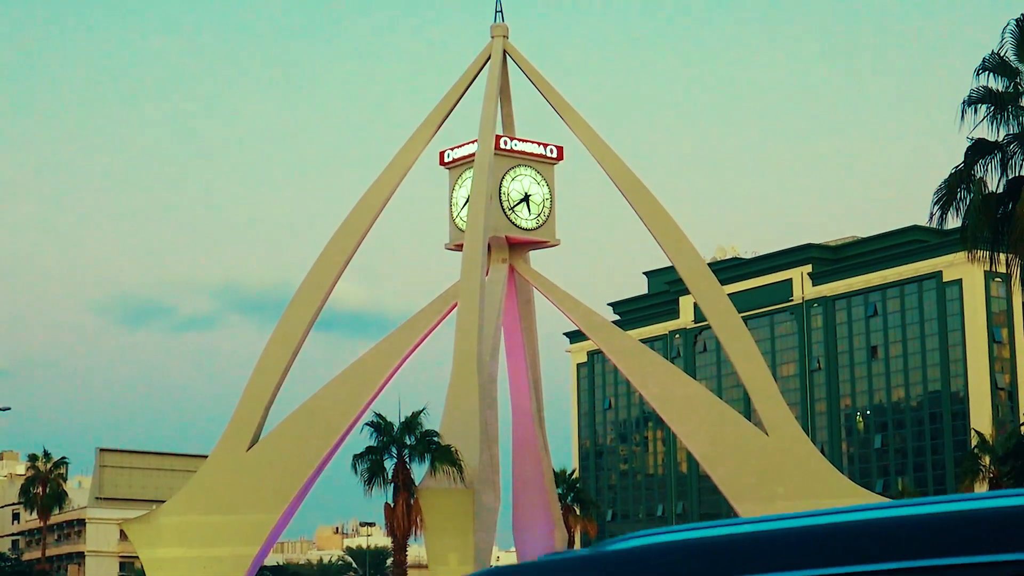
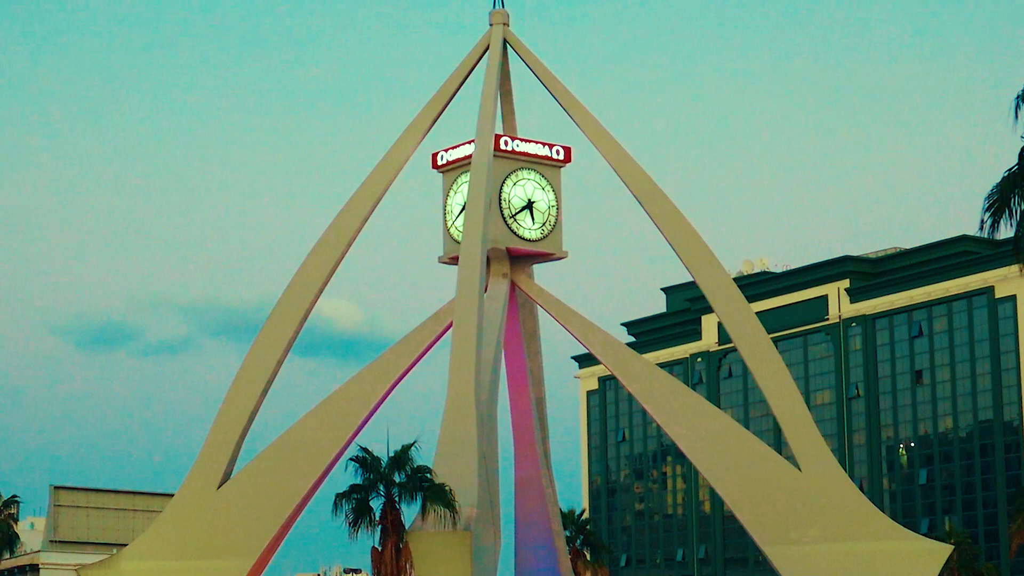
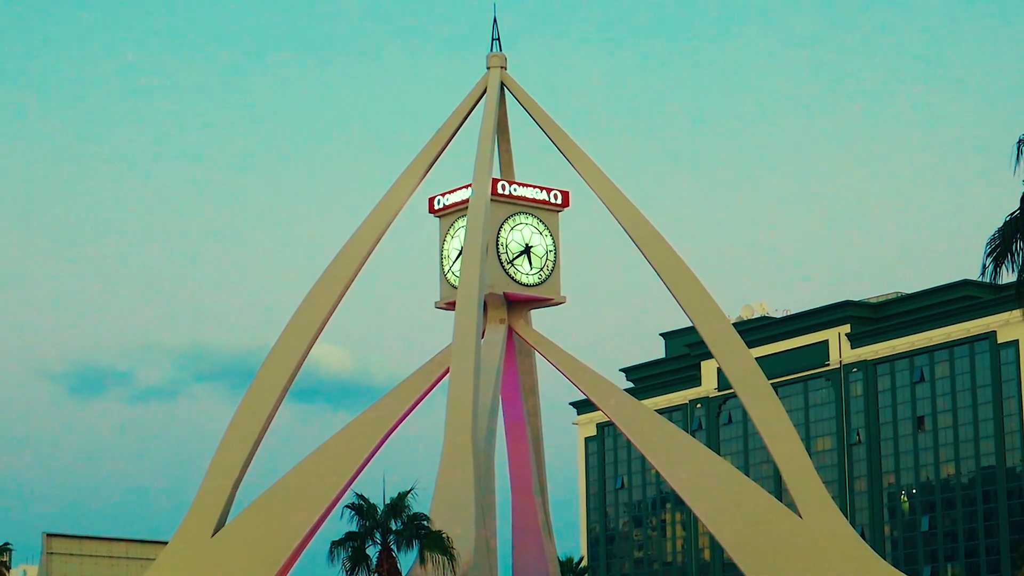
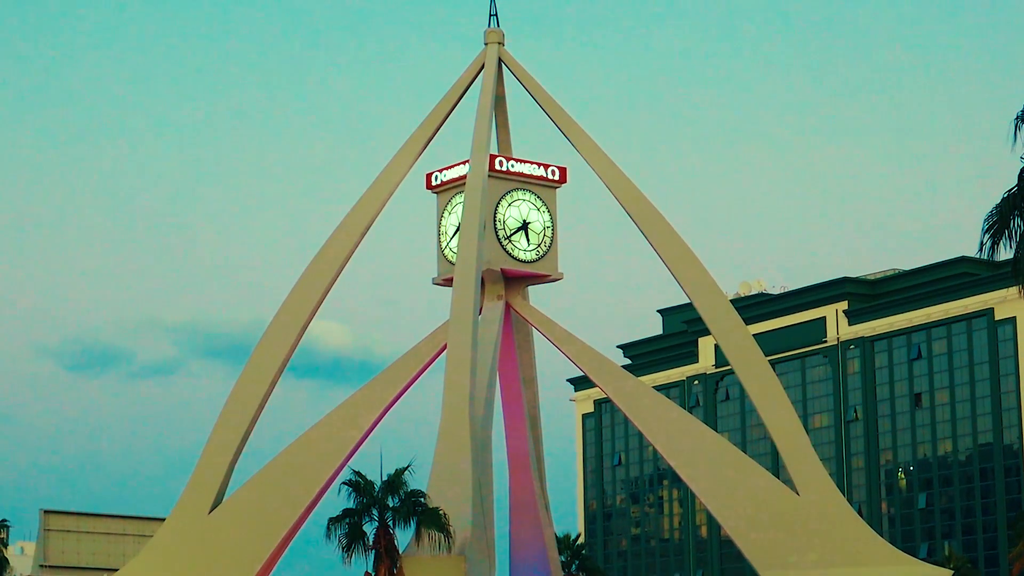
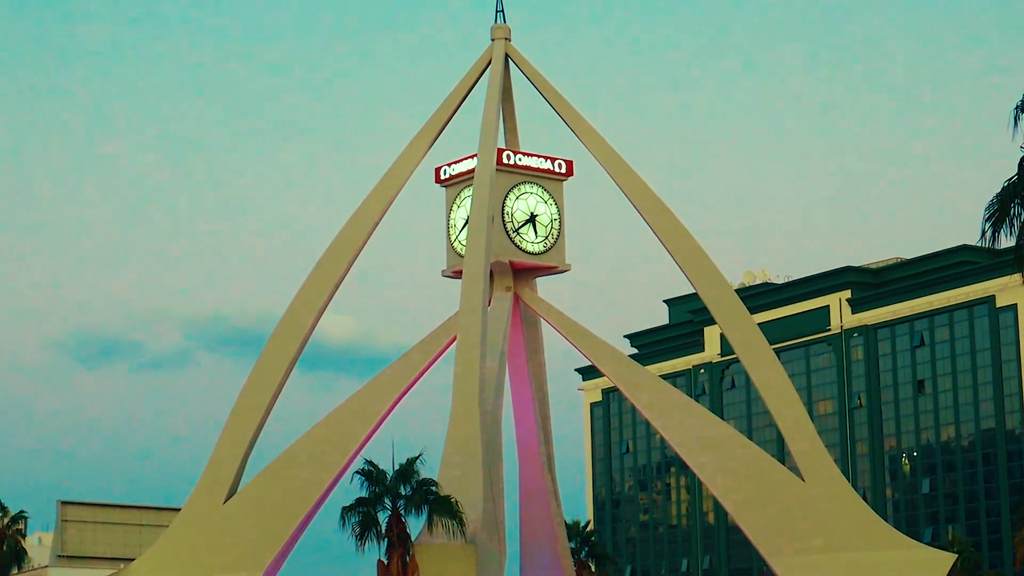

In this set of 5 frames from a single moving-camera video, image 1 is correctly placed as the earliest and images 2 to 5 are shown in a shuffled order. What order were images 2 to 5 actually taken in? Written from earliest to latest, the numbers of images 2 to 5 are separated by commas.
5, 3, 4, 2
